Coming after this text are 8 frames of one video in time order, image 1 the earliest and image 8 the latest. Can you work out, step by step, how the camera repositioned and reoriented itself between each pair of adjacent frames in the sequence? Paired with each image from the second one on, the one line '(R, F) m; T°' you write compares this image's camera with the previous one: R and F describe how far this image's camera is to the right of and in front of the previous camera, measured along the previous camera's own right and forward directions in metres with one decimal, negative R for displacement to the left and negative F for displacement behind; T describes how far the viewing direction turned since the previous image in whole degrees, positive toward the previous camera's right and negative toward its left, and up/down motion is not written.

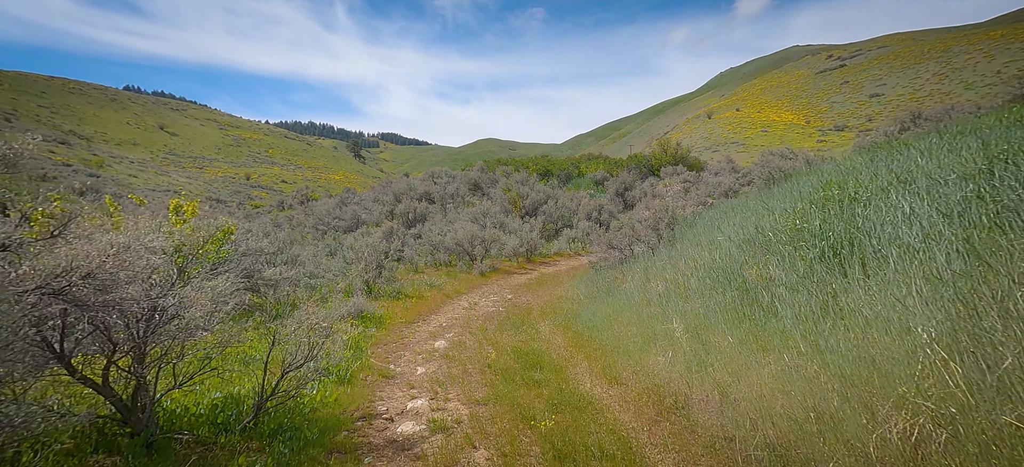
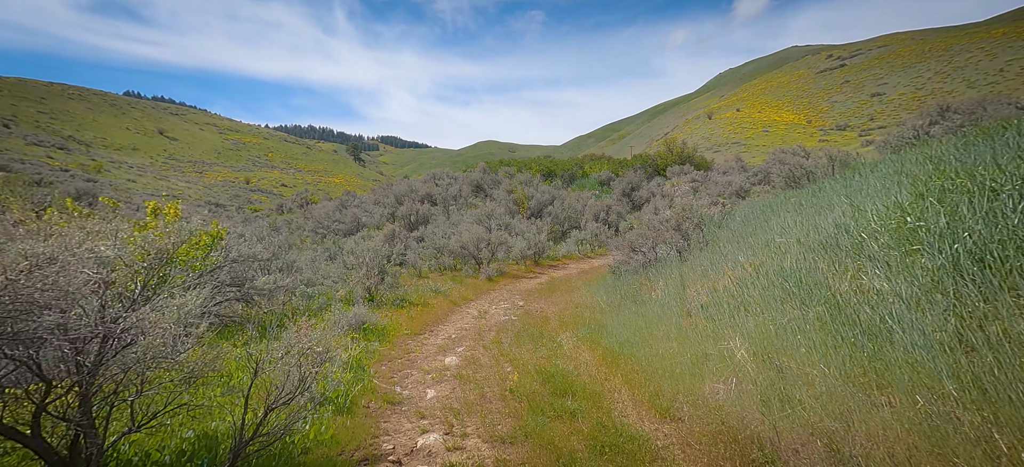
(-0.3, +1.0) m; 0°
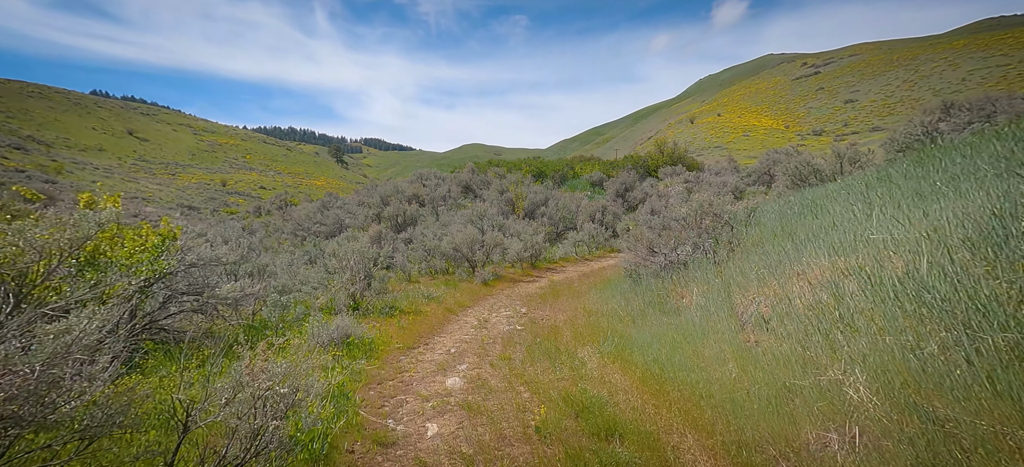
(-0.4, +1.4) m; +1°
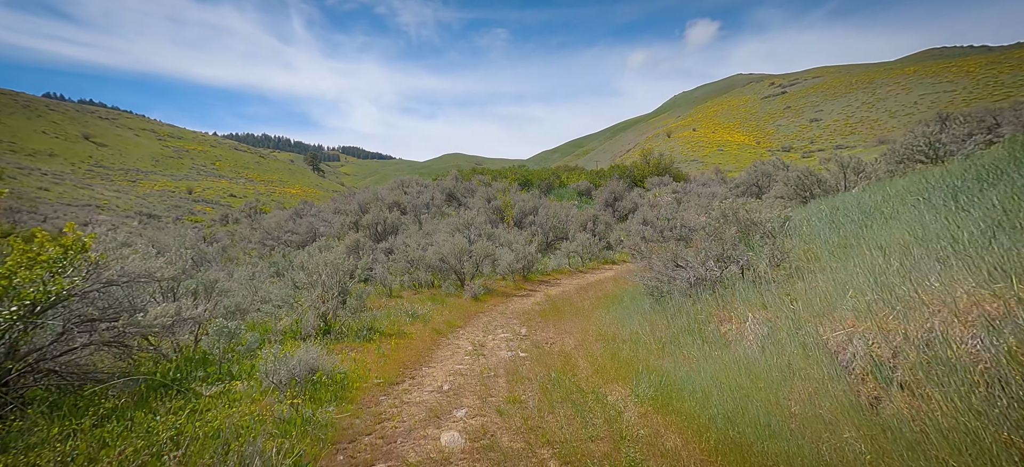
(-0.4, +1.7) m; +2°
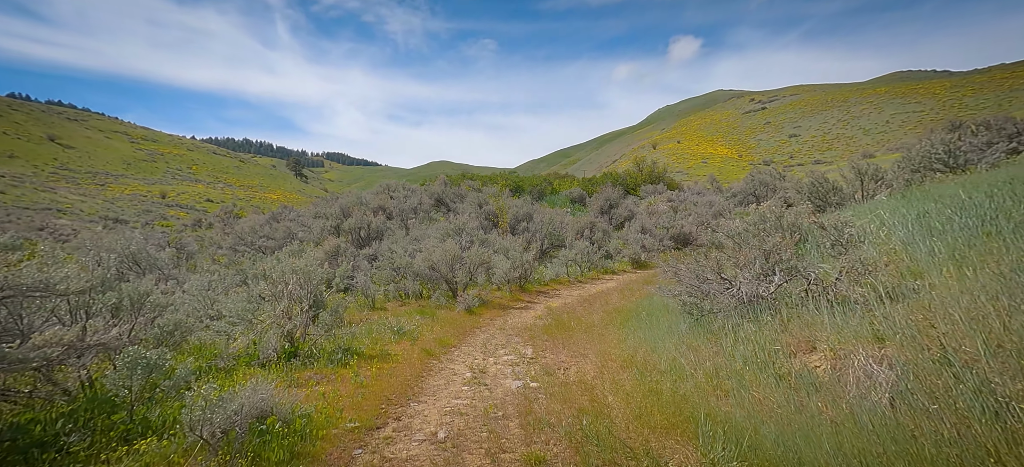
(-0.3, +1.8) m; +1°
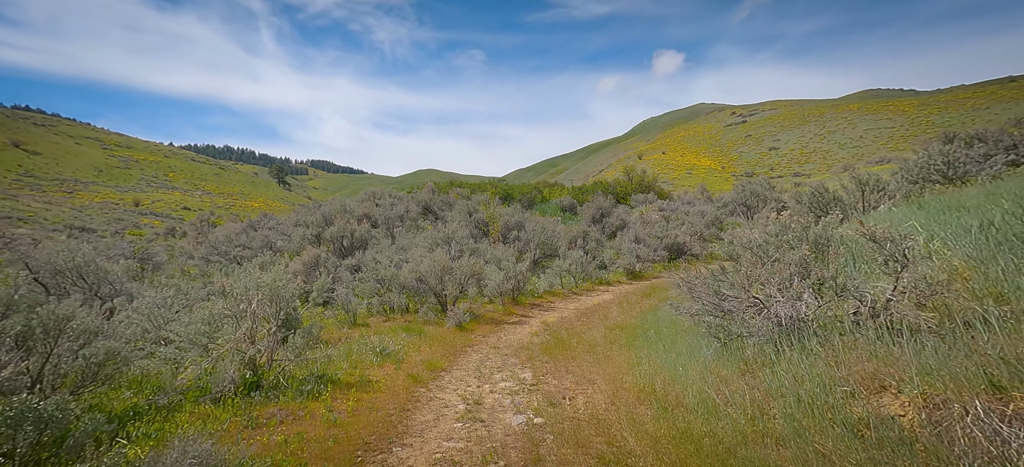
(-0.2, +1.1) m; +1°
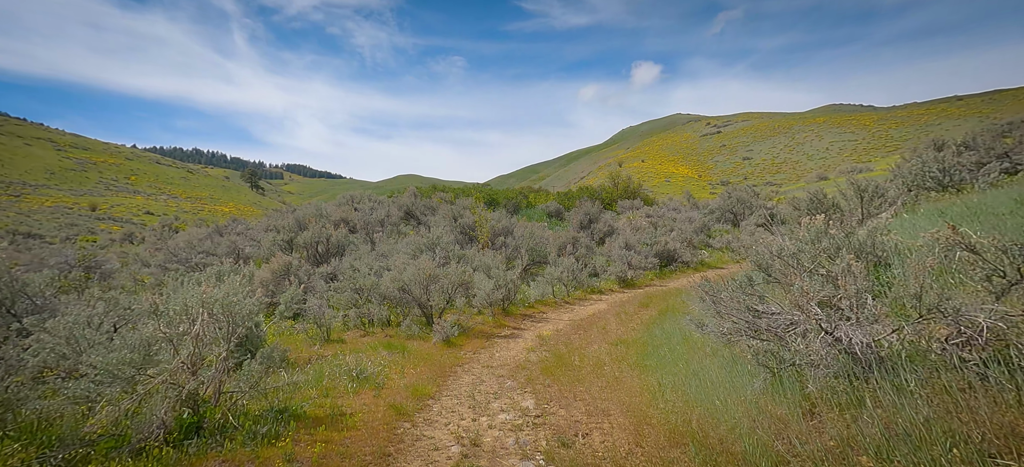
(-0.3, +1.3) m; +2°
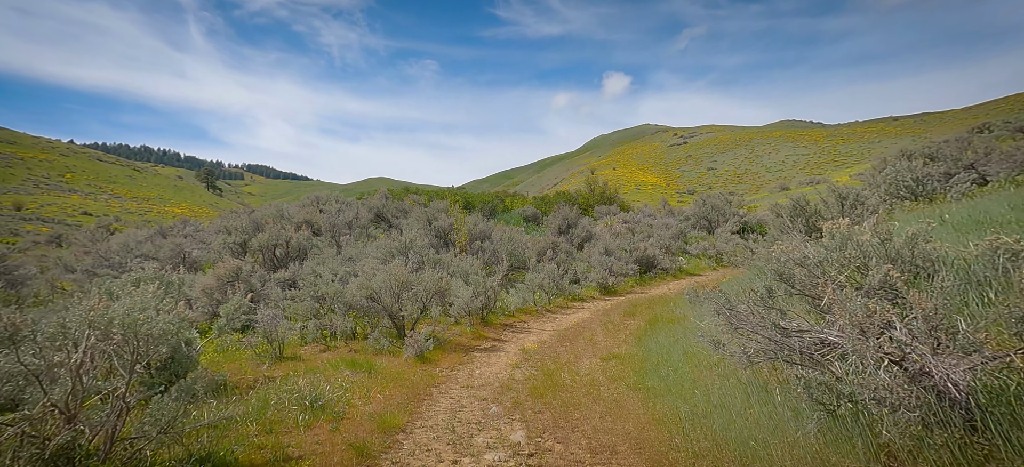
(-0.2, +1.4) m; +3°
